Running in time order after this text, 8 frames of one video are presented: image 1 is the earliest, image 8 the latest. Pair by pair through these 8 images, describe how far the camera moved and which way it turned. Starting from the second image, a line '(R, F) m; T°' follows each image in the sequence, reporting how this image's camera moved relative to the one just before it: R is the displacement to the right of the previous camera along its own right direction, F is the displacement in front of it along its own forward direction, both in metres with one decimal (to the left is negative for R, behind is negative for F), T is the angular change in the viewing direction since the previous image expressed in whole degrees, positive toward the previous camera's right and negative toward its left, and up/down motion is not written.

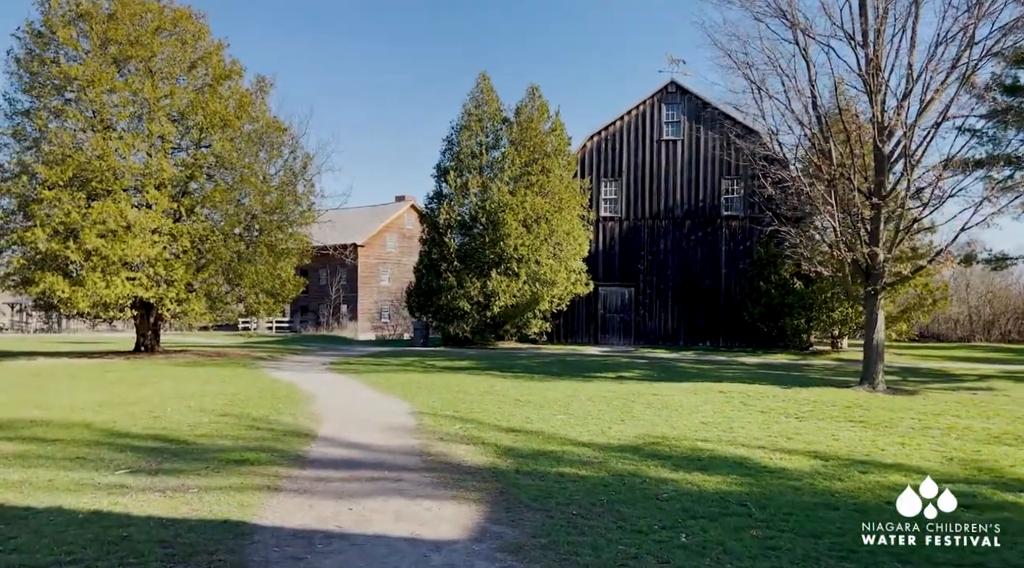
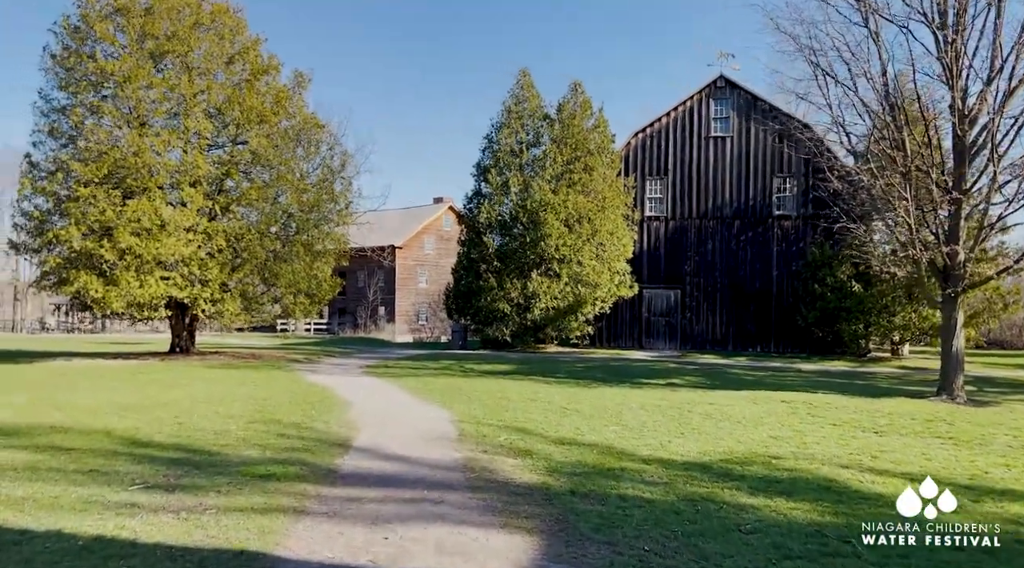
(-0.2, +0.9) m; -3°
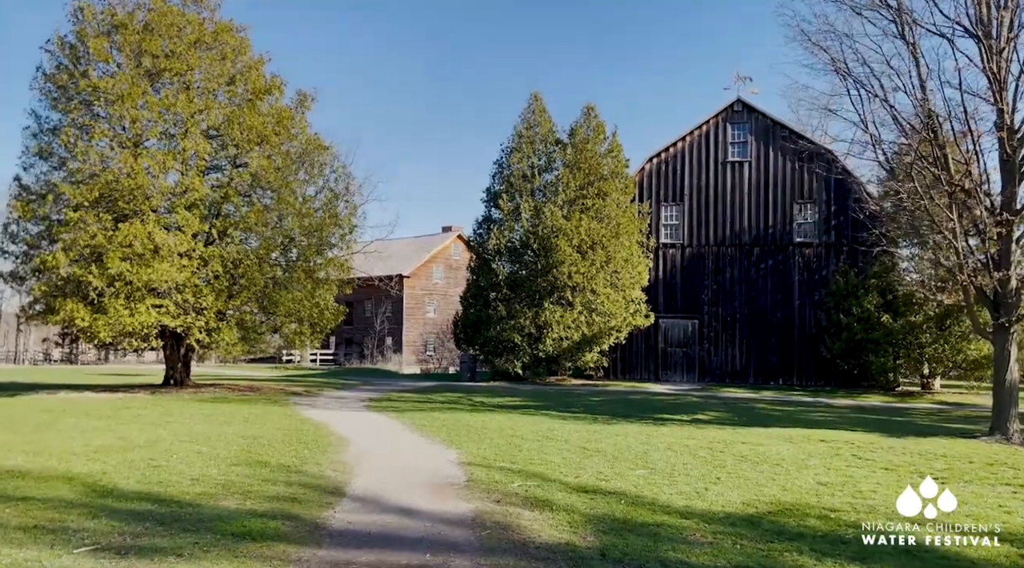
(-0.1, +1.1) m; -1°
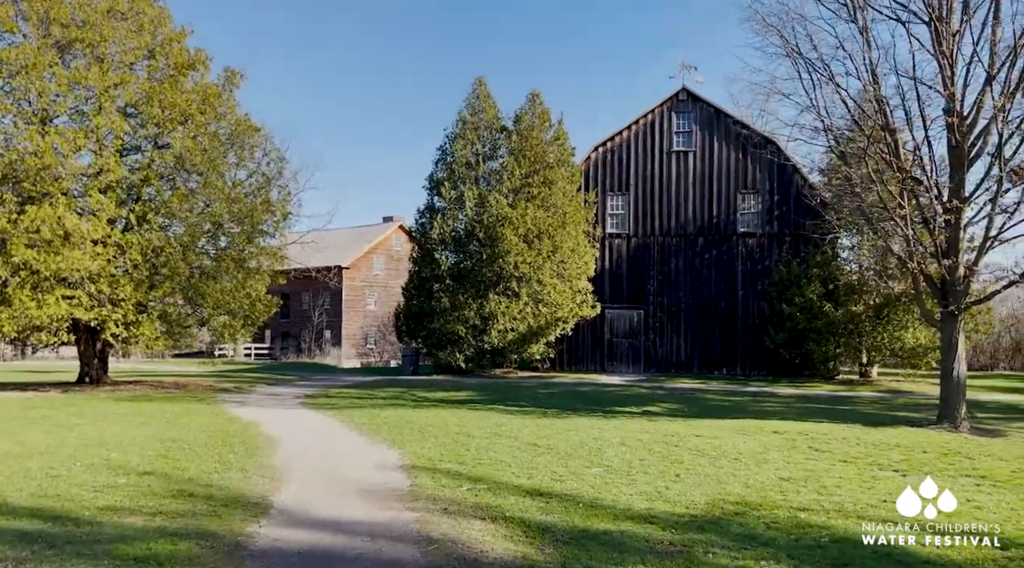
(-0.1, +0.8) m; +4°
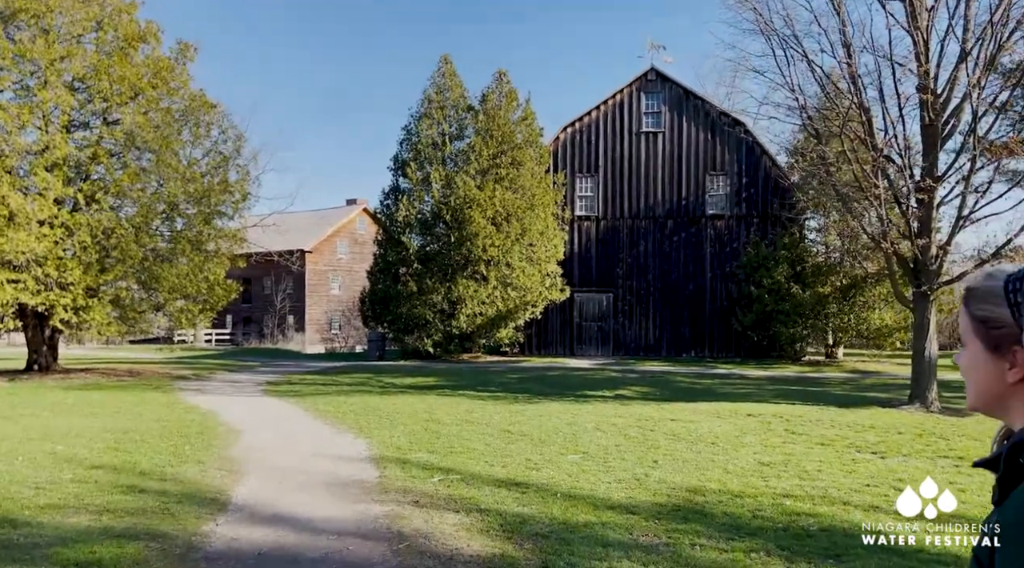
(-0.1, +0.4) m; +3°
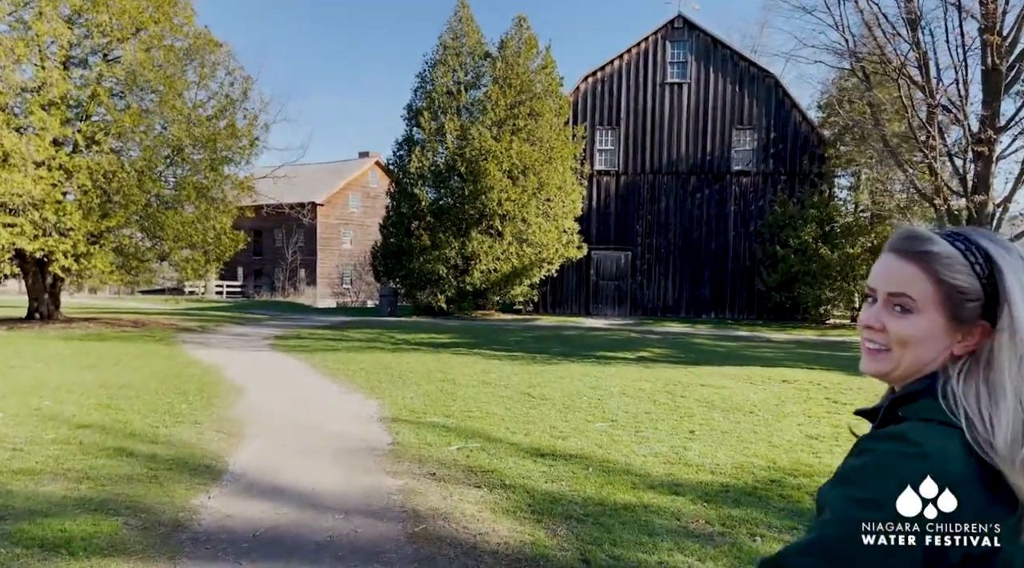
(-0.2, +0.8) m; -1°
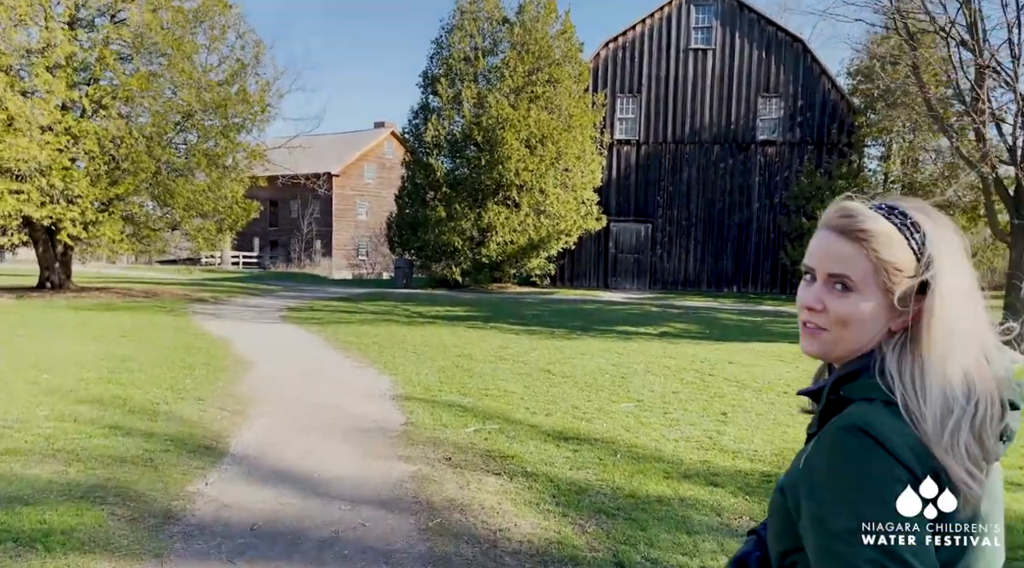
(-0.1, +0.5) m; -1°
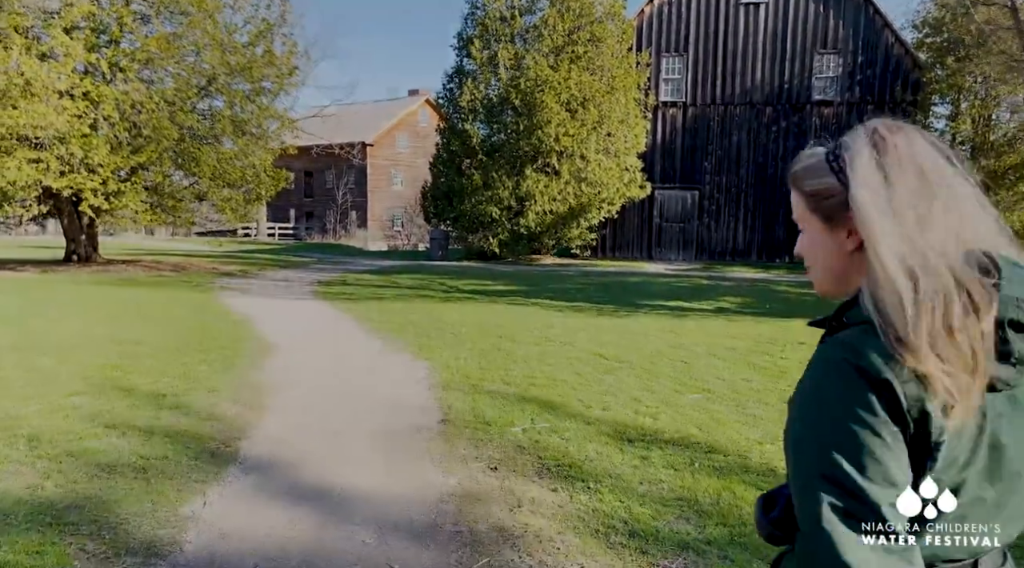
(-0.1, +1.0) m; -3°
